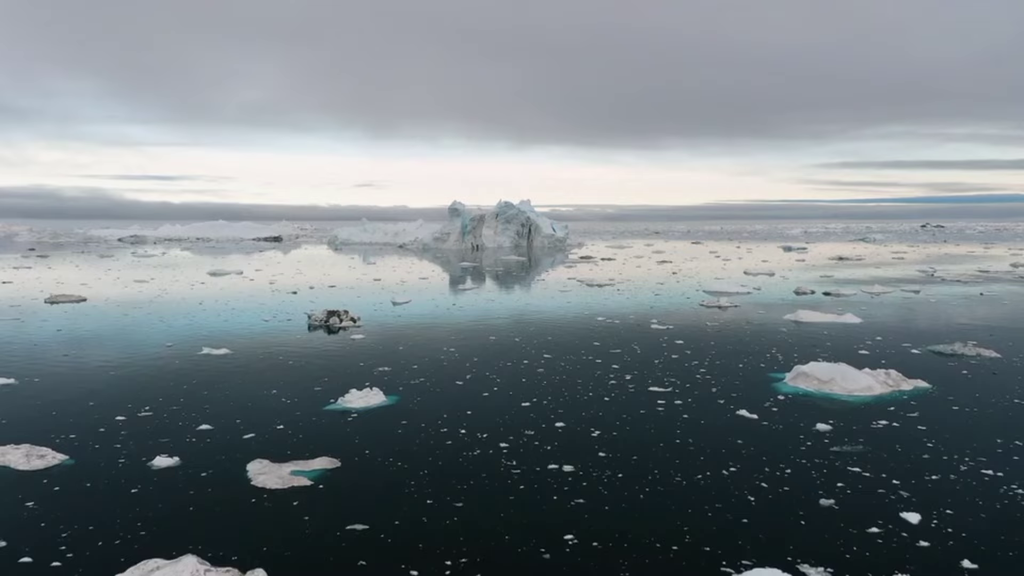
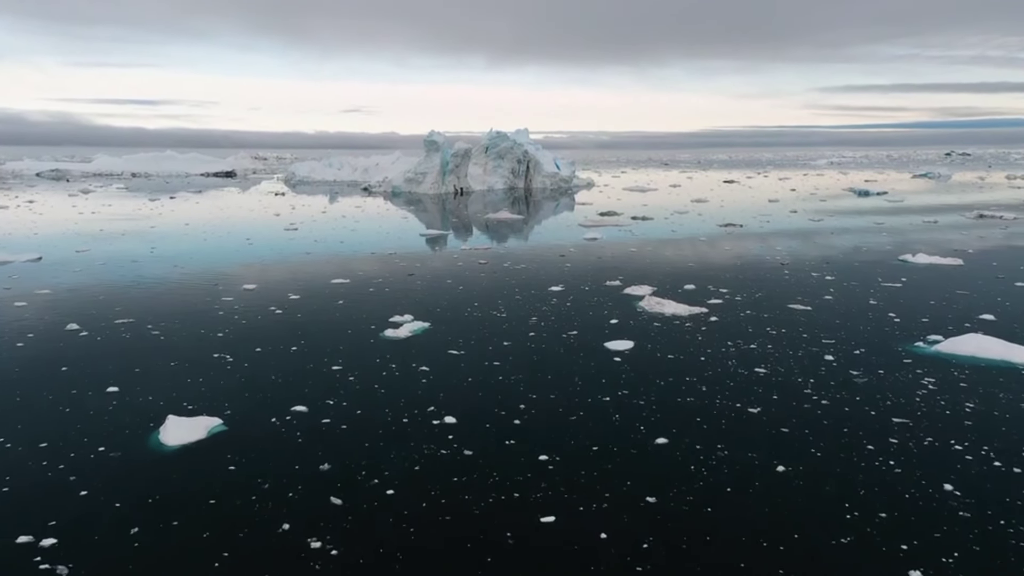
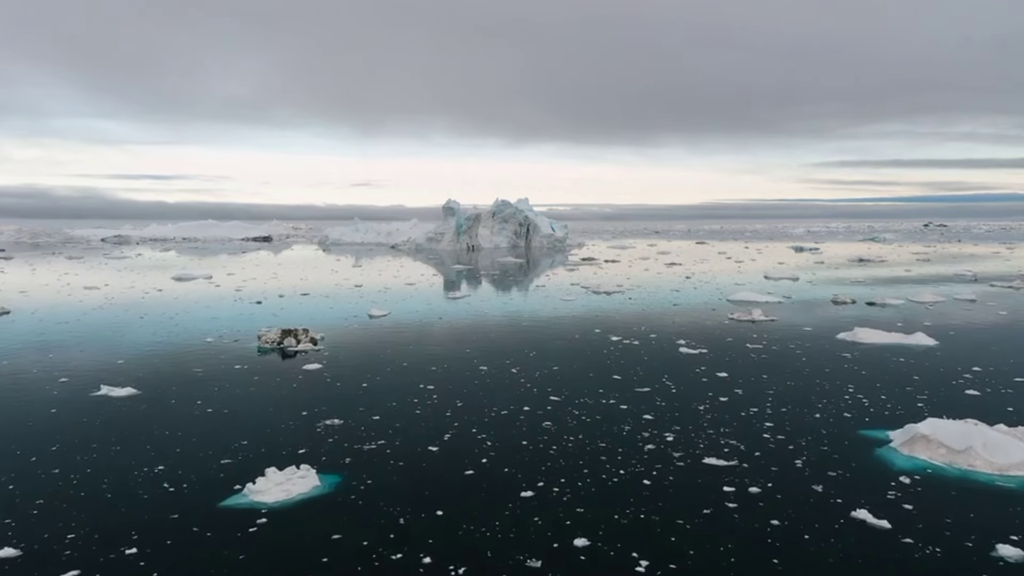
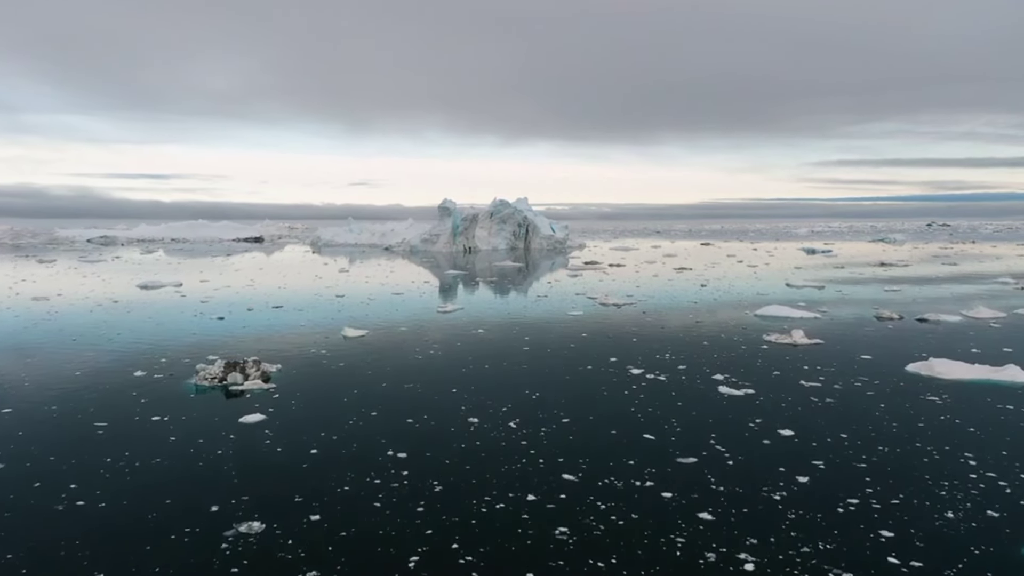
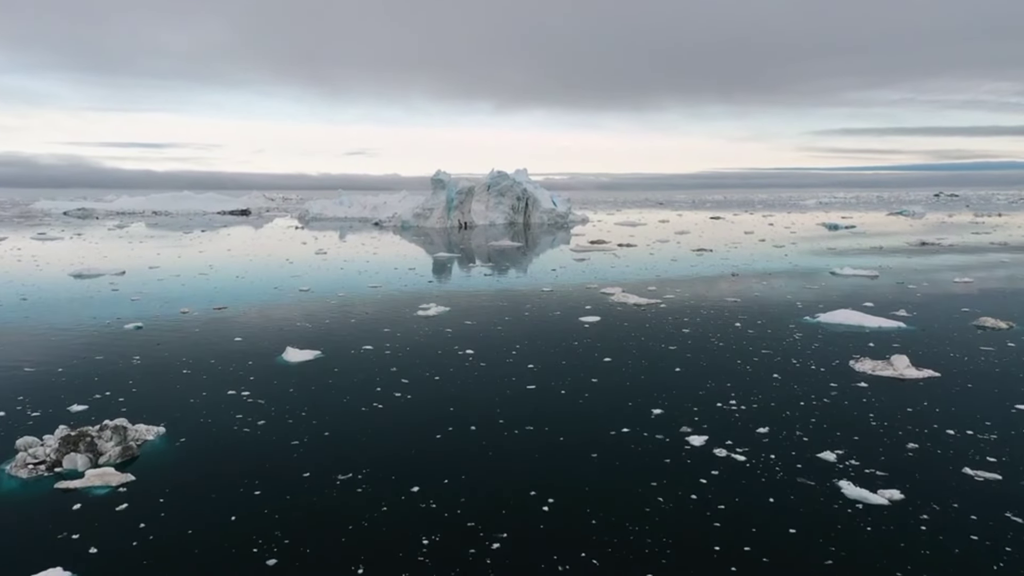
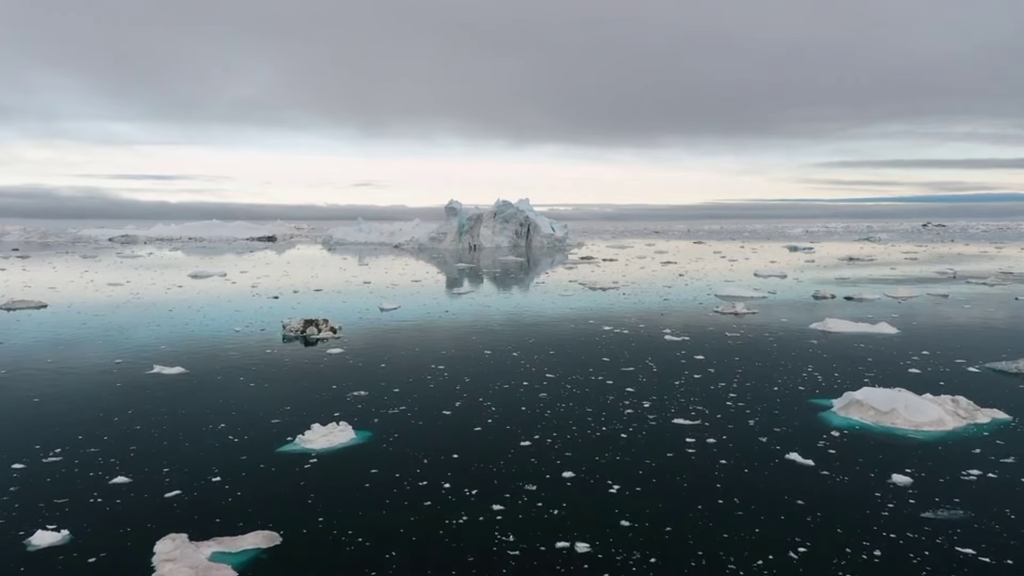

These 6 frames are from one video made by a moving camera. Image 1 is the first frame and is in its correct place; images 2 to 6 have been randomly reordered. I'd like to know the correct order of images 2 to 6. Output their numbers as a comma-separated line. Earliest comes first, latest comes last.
6, 3, 4, 5, 2
